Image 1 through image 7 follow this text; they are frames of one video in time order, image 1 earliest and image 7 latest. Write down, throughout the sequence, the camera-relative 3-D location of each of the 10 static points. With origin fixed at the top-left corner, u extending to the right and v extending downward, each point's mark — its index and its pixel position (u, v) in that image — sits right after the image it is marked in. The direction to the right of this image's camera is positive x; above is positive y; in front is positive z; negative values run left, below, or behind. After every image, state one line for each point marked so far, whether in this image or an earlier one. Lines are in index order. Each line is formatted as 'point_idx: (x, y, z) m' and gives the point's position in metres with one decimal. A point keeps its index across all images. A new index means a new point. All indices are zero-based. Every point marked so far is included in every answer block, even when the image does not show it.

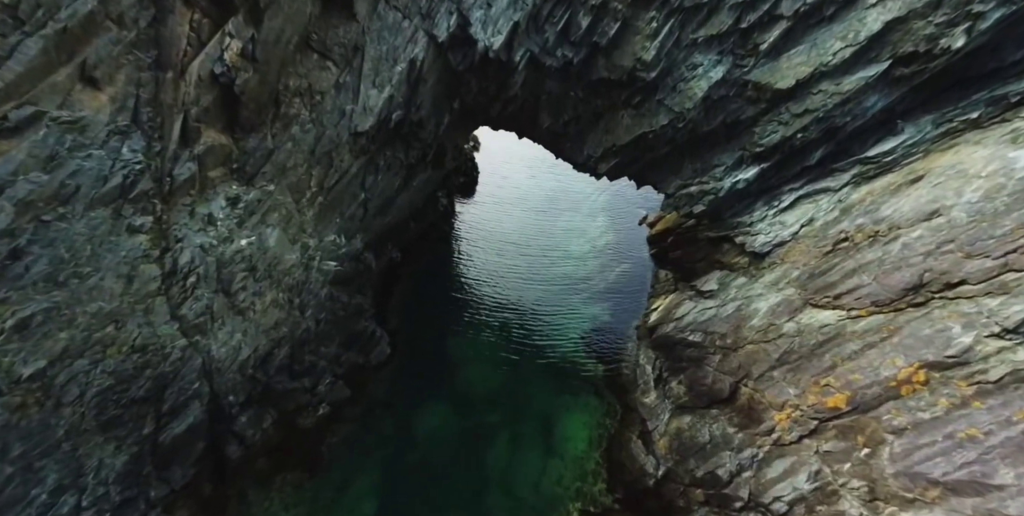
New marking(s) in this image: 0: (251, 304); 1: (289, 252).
0: (-10.9, -2.0, +18.3) m
1: (-10.1, +0.2, +19.7) m
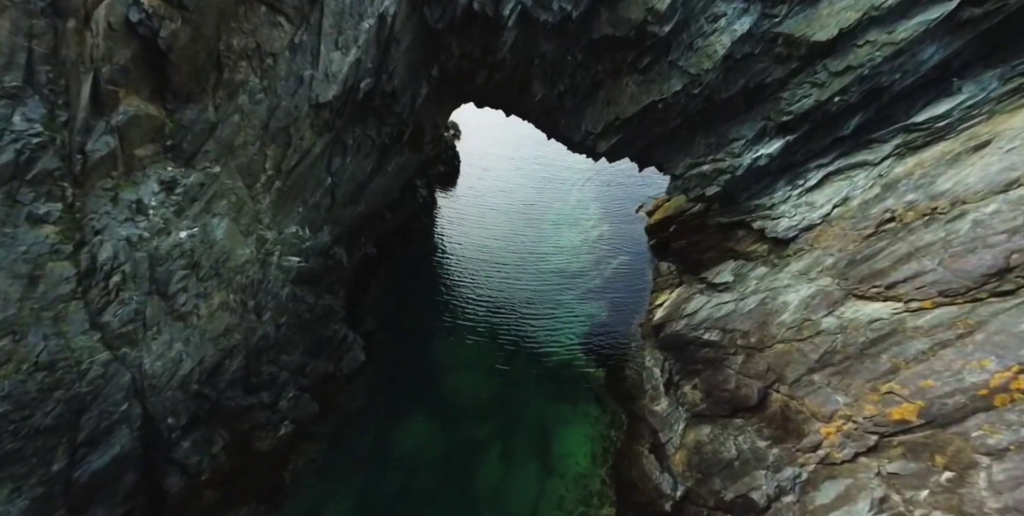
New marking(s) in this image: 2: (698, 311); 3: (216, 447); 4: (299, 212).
0: (-11.2, -1.8, +15.5) m
1: (-10.5, +0.4, +16.9) m
2: (+7.9, -2.3, +18.5) m
3: (-11.0, -7.0, +16.2) m
4: (-9.5, +2.1, +19.4) m
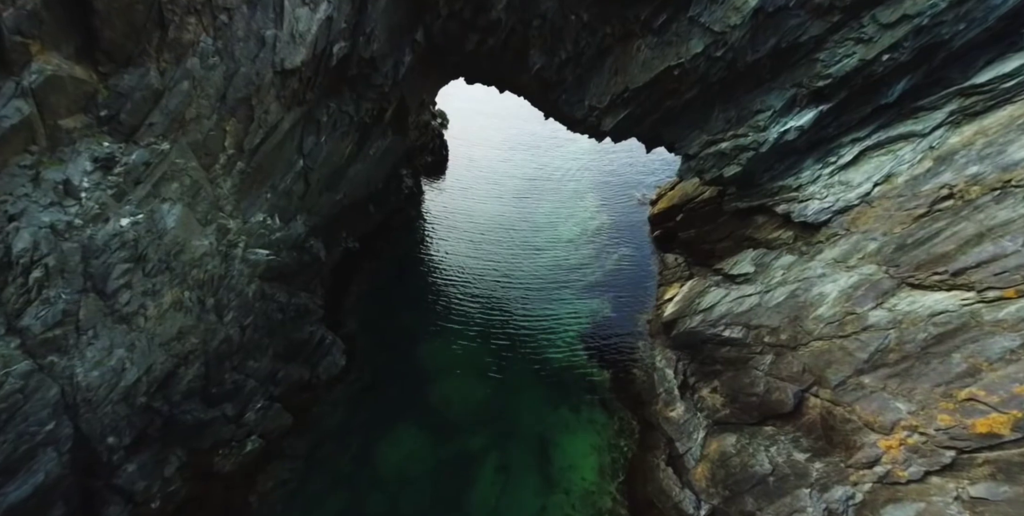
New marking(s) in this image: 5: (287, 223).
0: (-11.3, -1.5, +13.2) m
1: (-10.6, +0.7, +14.7) m
2: (+7.8, -1.9, +16.7) m
3: (-11.0, -6.8, +14.0) m
4: (-9.7, +2.4, +17.2) m
5: (-9.6, +1.5, +18.6) m
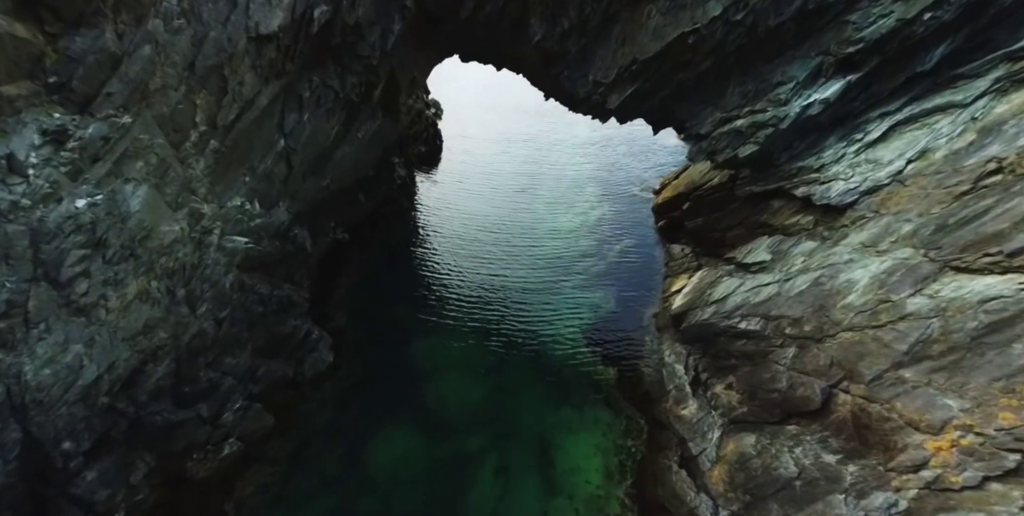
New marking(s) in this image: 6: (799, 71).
0: (-11.3, -1.1, +11.9) m
1: (-10.6, +1.1, +13.4) m
2: (+7.8, -1.4, +15.6) m
3: (-11.0, -6.4, +12.7) m
4: (-9.7, +2.8, +15.9) m
5: (-9.7, +2.0, +17.3) m
6: (+9.6, +6.2, +14.7) m
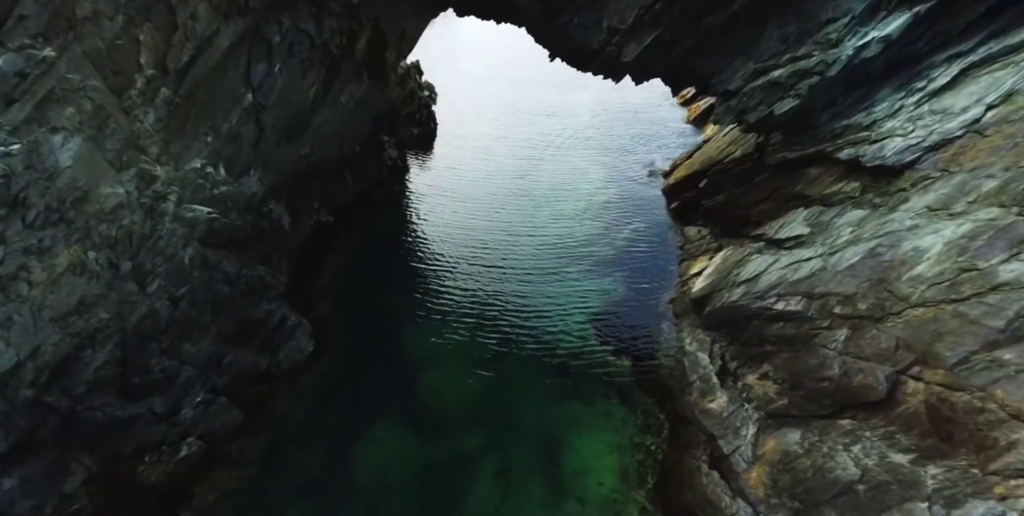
0: (-11.2, -0.3, +9.8) m
1: (-10.5, +2.0, +11.3) m
2: (+7.8, -0.6, +13.8) m
3: (-10.9, -5.5, +10.7) m
4: (-9.6, +3.7, +13.8) m
5: (-9.6, +2.8, +15.2) m
6: (+9.7, +7.1, +12.8) m
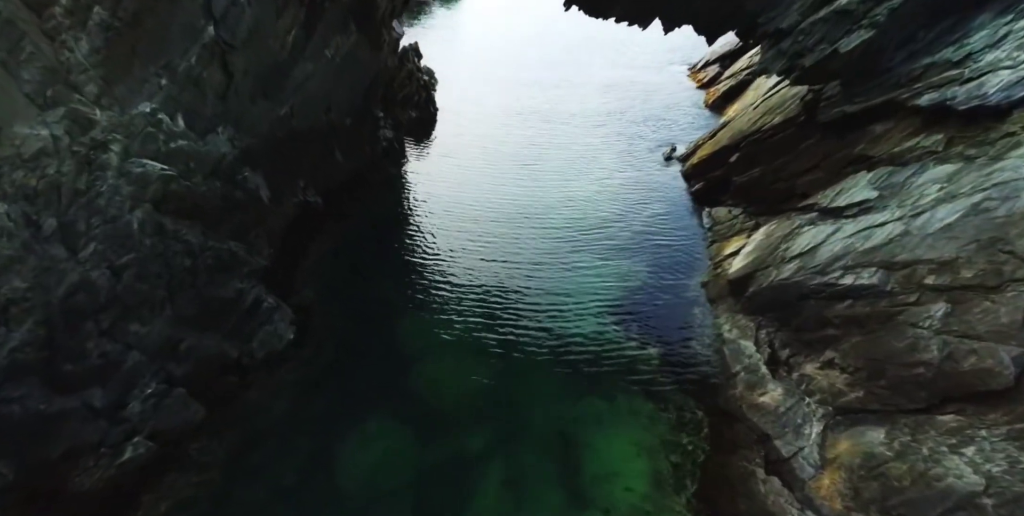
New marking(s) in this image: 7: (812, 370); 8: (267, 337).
0: (-10.8, +0.6, +7.6) m
1: (-10.1, +2.9, +9.0) m
2: (+8.2, +0.3, +11.7) m
3: (-10.5, -4.6, +8.4) m
4: (-9.3, +4.6, +11.5) m
5: (-9.2, +3.8, +12.9) m
6: (+10.1, +8.0, +10.7) m
7: (+7.4, -2.7, +10.7) m
8: (-8.1, -2.7, +14.3) m
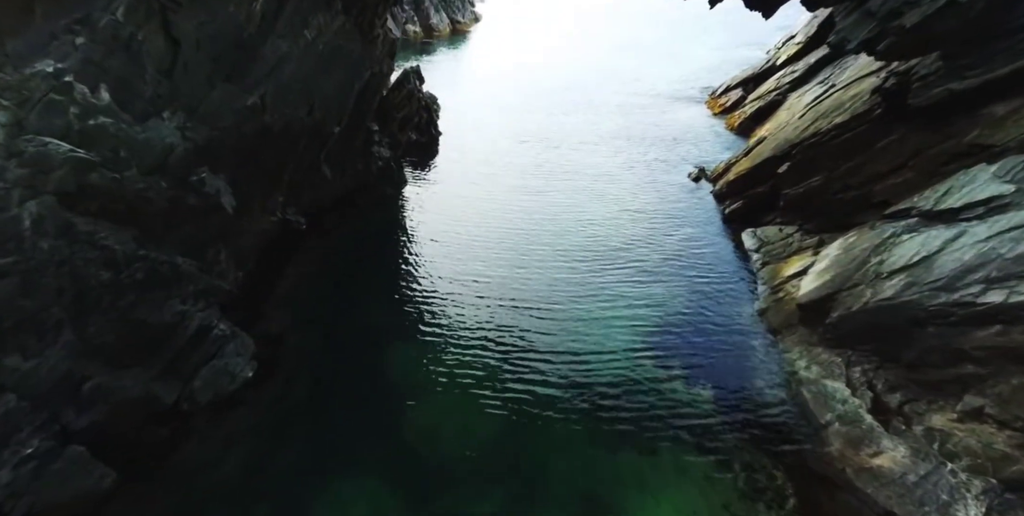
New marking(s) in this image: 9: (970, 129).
0: (-10.4, +0.7, +4.7) m
1: (-9.7, +2.9, +6.3) m
2: (+8.6, +0.1, +8.8) m
3: (-10.1, -4.6, +5.1) m
4: (-8.9, +4.4, +8.9) m
5: (-8.8, +3.5, +10.3) m
6: (+10.5, +7.8, +8.4) m
7: (+7.8, -2.8, +7.6) m
8: (-7.7, -3.1, +11.2) m
9: (+10.4, +3.2, +10.2) m
